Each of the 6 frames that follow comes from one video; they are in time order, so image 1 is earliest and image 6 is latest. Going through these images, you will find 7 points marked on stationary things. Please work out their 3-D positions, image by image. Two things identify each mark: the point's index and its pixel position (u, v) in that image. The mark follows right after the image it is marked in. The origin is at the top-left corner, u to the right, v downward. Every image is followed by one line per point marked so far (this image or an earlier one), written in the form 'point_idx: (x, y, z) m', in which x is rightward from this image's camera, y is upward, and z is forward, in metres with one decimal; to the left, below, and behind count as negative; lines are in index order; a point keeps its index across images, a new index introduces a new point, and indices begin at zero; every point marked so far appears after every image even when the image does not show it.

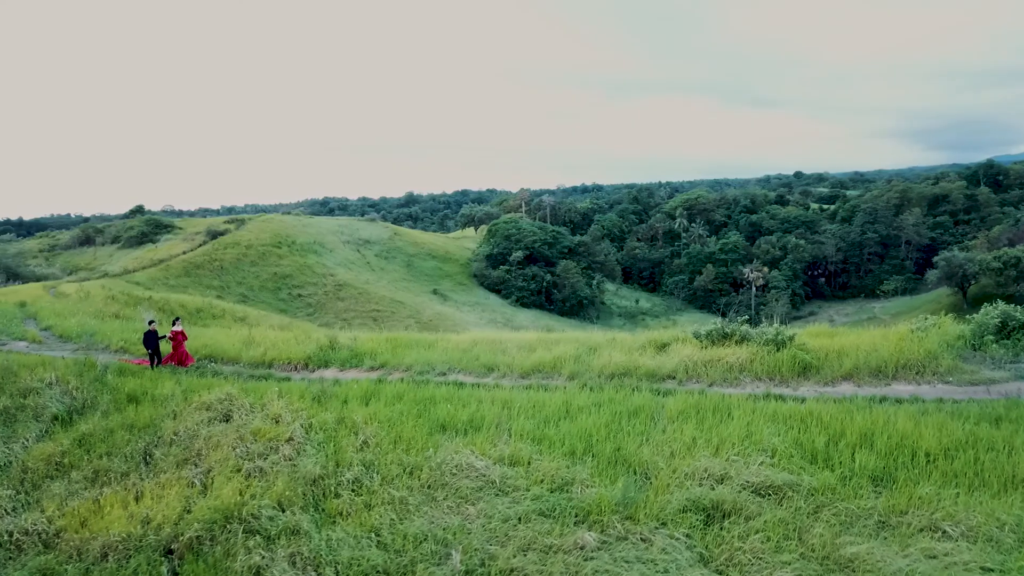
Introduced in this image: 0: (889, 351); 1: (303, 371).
0: (+4.5, -0.8, +9.7) m
1: (-3.1, -1.3, +12.1) m
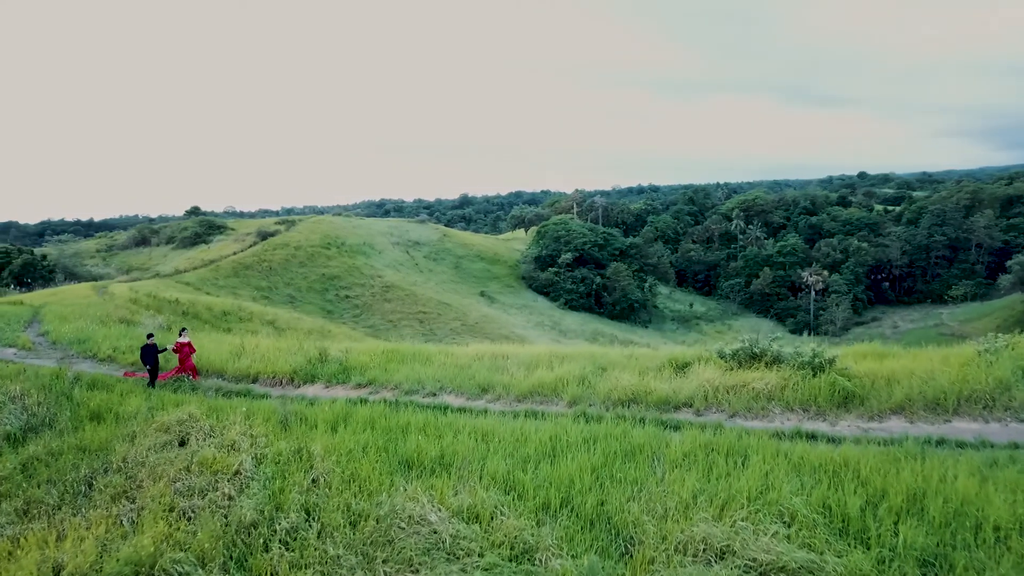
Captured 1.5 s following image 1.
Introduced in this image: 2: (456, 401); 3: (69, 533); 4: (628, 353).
0: (+4.3, -0.9, +8.1) m
1: (-3.1, -1.4, +11.0) m
2: (-0.7, -1.3, +9.5) m
3: (-3.9, -2.2, +7.2) m
4: (+1.6, -0.9, +11.6) m
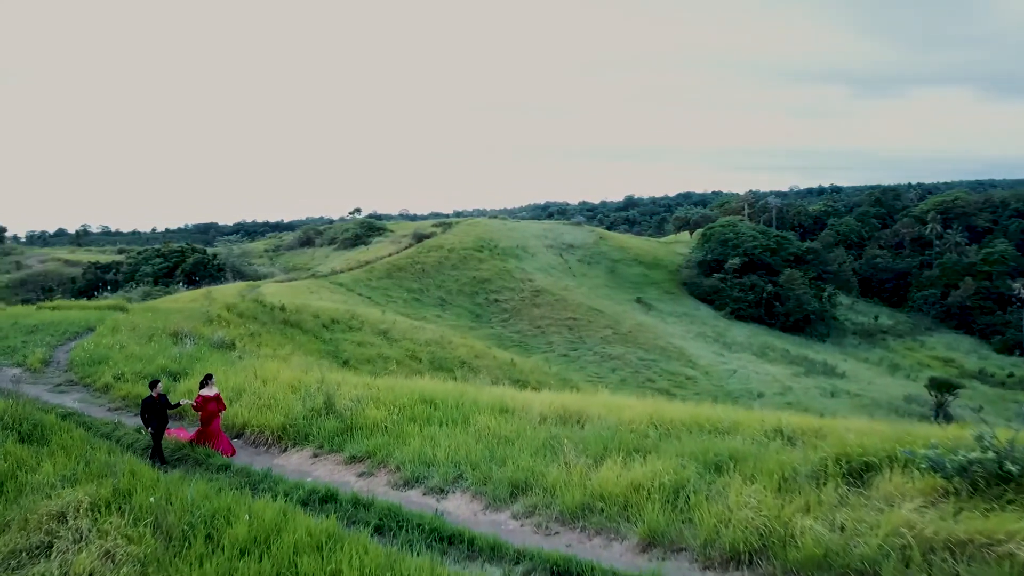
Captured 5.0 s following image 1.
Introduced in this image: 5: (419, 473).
0: (+4.3, -1.3, +3.4) m
1: (-2.4, -1.6, +7.8) m
2: (-0.4, -1.6, +5.8) m
3: (-4.0, -2.4, +4.3) m
4: (+2.3, -1.3, +7.4) m
5: (-0.8, -1.5, +6.7) m
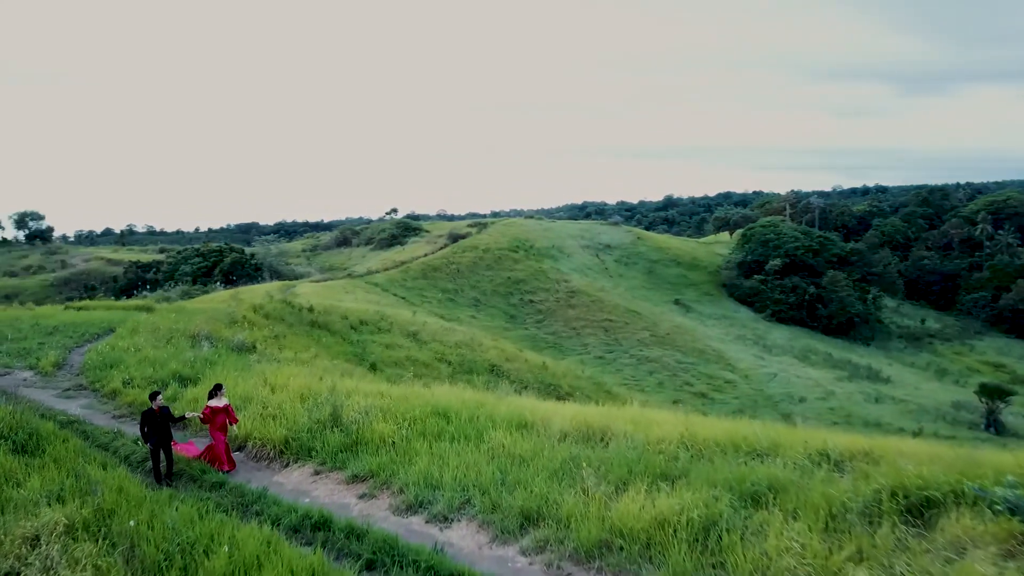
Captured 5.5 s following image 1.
0: (+4.2, -1.3, +2.6) m
1: (-2.2, -1.6, +7.3) m
2: (-0.3, -1.6, +5.2) m
3: (-4.1, -2.4, +3.8) m
4: (+2.5, -1.3, +6.7) m
5: (-0.7, -1.6, +6.1) m
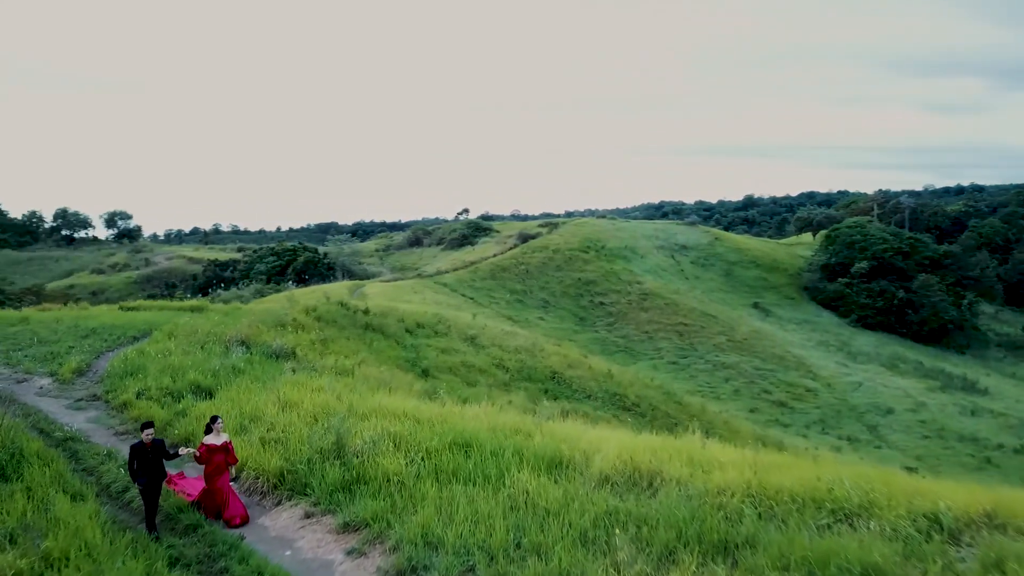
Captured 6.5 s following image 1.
0: (+4.0, -1.5, +1.0) m
1: (-2.0, -1.7, +6.3) m
2: (-0.3, -1.7, +4.0) m
3: (-4.2, -2.4, +3.0) m
4: (+2.6, -1.4, +5.2) m
5: (-0.6, -1.6, +4.9) m
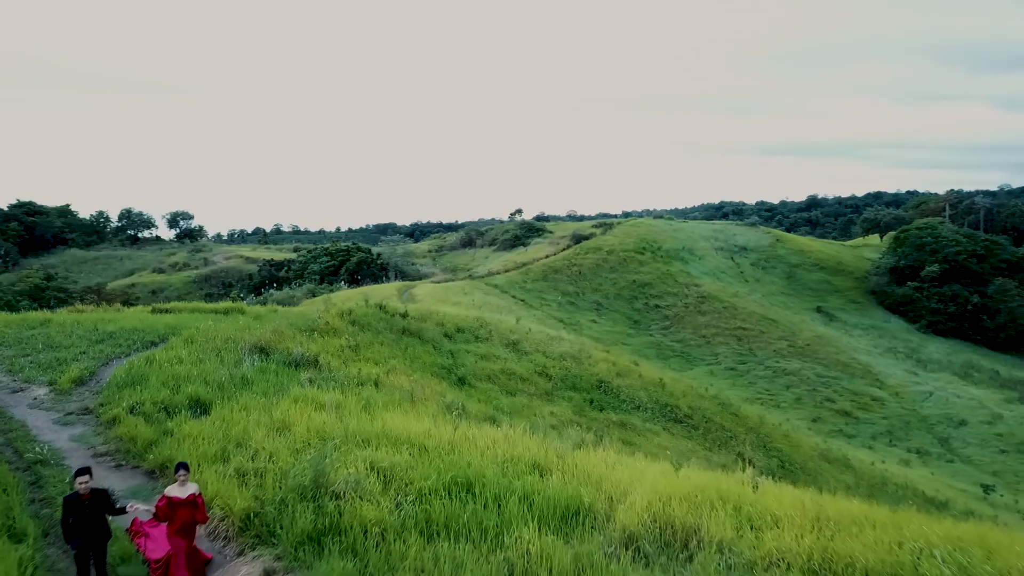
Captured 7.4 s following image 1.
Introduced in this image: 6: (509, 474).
0: (+3.6, -1.6, -0.4) m
1: (-2.0, -1.8, +5.3) m
2: (-0.4, -1.8, +2.9) m
3: (-4.4, -2.5, +2.1) m
4: (+2.5, -1.5, +3.9) m
5: (-0.7, -1.7, +3.8) m
6: (+0.1, -1.4, +6.3) m
